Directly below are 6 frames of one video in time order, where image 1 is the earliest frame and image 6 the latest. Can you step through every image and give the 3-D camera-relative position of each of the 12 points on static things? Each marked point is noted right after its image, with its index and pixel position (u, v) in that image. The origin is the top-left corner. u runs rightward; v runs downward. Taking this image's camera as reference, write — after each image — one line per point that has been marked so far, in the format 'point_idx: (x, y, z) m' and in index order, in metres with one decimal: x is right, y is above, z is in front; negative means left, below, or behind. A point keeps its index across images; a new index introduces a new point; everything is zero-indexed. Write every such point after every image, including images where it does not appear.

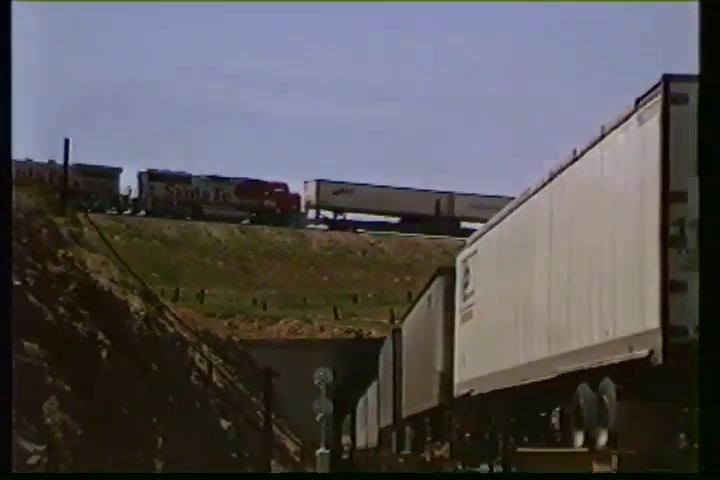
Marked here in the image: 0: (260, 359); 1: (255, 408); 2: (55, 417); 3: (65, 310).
0: (-0.8, -1.0, +7.3) m
1: (-0.9, -1.4, +7.3) m
2: (-2.4, -1.4, +7.0) m
3: (-2.4, -0.6, +7.3) m
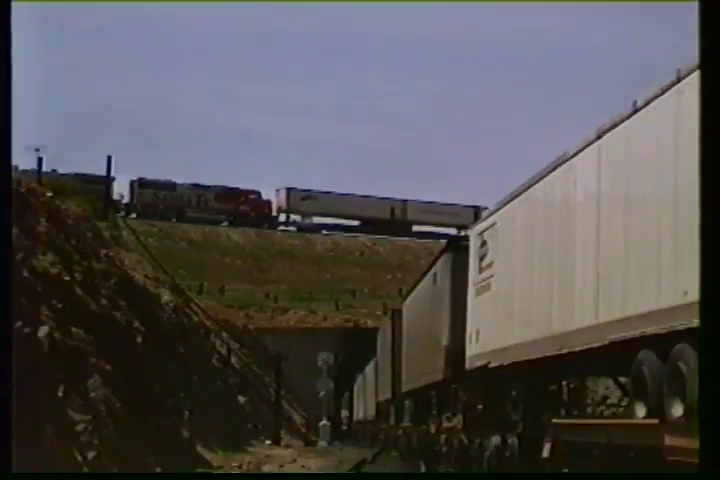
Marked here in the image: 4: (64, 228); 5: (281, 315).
0: (-0.8, -1.0, +8.4) m
1: (-0.9, -1.4, +8.4) m
2: (-2.4, -1.4, +8.3) m
3: (-2.4, -0.6, +8.6) m
4: (-2.7, +0.1, +8.5) m
5: (-0.7, -0.7, +8.4) m
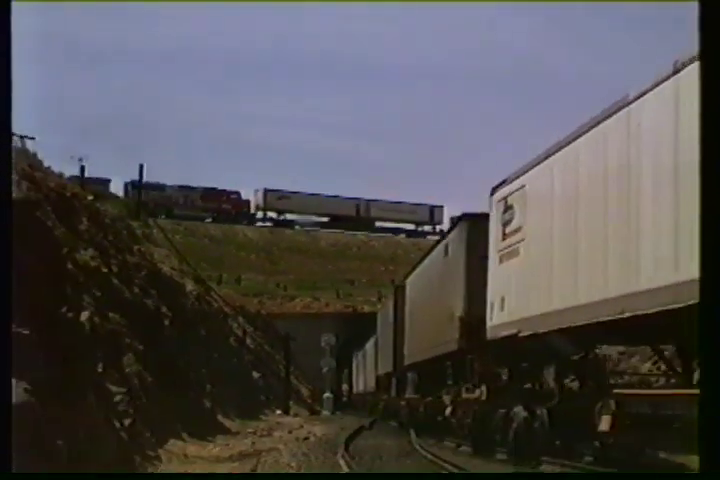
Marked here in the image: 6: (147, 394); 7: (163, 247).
0: (-0.9, -0.9, +9.7) m
1: (-0.9, -1.3, +9.7) m
2: (-2.4, -1.4, +9.6) m
3: (-2.4, -0.5, +9.9) m
4: (-2.8, +0.1, +9.8) m
5: (-0.8, -0.7, +9.7) m
6: (-2.3, -1.6, +9.5) m
7: (-2.1, -0.1, +9.7) m
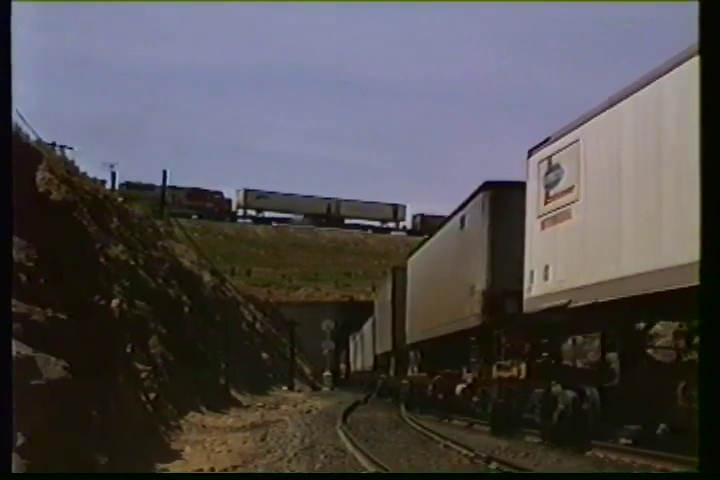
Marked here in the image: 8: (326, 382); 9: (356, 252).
0: (-0.9, -0.9, +11.0) m
1: (-0.9, -1.3, +11.1) m
2: (-2.5, -1.3, +11.0) m
3: (-2.5, -0.5, +11.2) m
4: (-2.8, +0.2, +11.1) m
5: (-0.8, -0.6, +11.0) m
6: (-2.3, -1.6, +10.9) m
7: (-2.2, 0.0, +11.1) m
8: (-0.4, -1.8, +11.3) m
9: (0.0, -0.2, +11.6) m
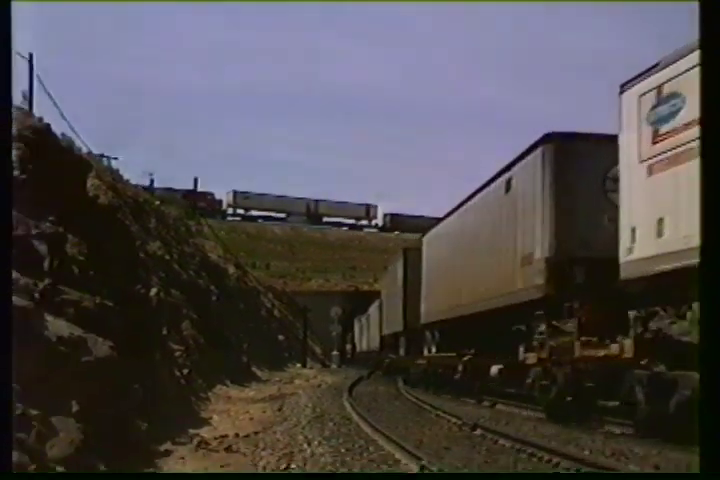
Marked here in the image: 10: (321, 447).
0: (-0.9, -0.9, +12.8) m
1: (-0.9, -1.3, +12.8) m
2: (-2.4, -1.3, +12.7) m
3: (-2.4, -0.5, +13.0) m
4: (-2.7, +0.2, +12.9) m
5: (-0.8, -0.6, +12.7) m
6: (-2.3, -1.6, +12.6) m
7: (-2.1, 0.0, +12.8) m
8: (-0.4, -1.8, +13.0) m
9: (0.0, -0.1, +13.3) m
10: (-0.5, -2.7, +11.7) m
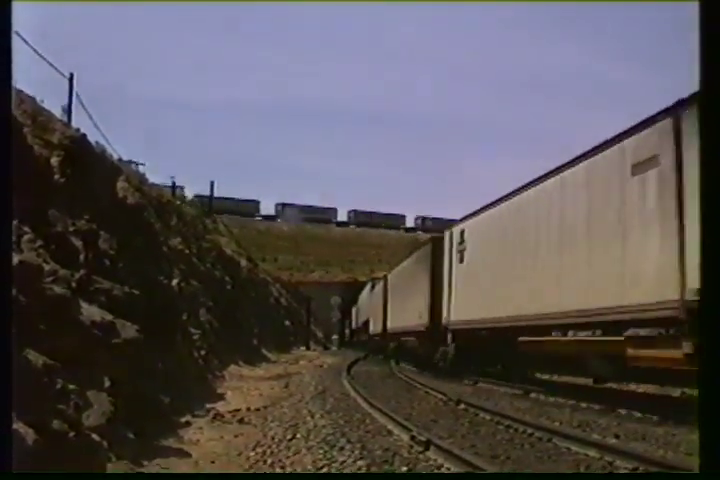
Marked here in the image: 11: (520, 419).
0: (-0.9, -0.8, +14.4) m
1: (-0.9, -1.2, +14.4) m
2: (-2.5, -1.2, +14.3) m
3: (-2.5, -0.4, +14.6) m
4: (-2.8, +0.3, +14.5) m
5: (-0.8, -0.5, +14.3) m
6: (-2.3, -1.5, +14.2) m
7: (-2.2, +0.1, +14.4) m
8: (-0.4, -1.7, +14.6) m
9: (0.0, -0.1, +14.9) m
10: (-0.5, -2.7, +13.3) m
11: (+2.4, -2.7, +13.3) m
